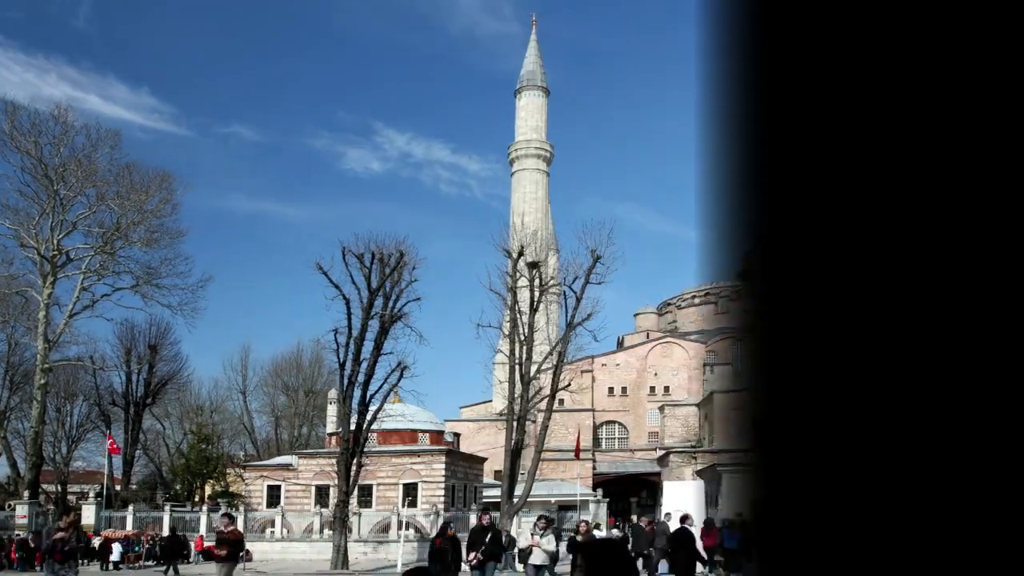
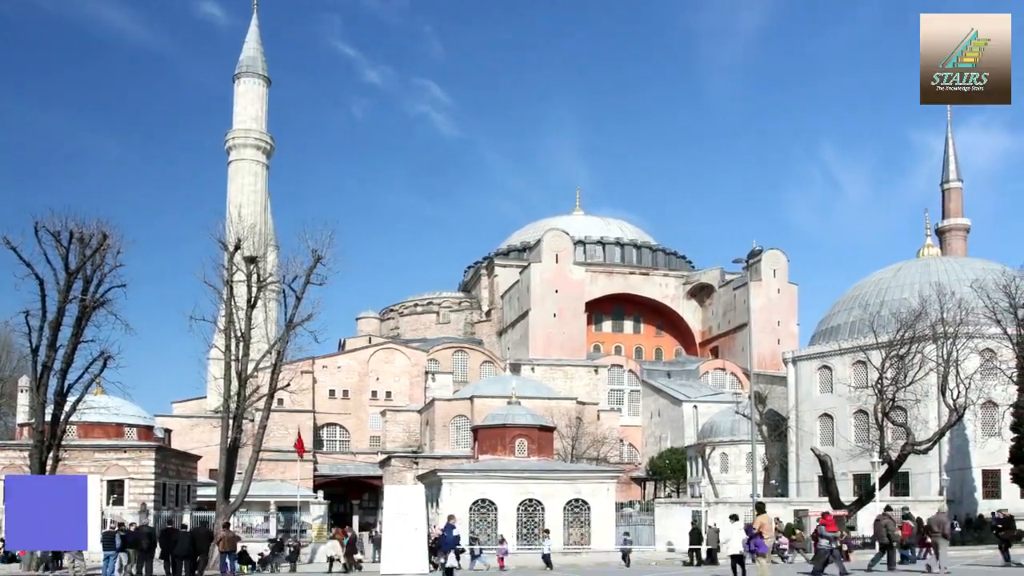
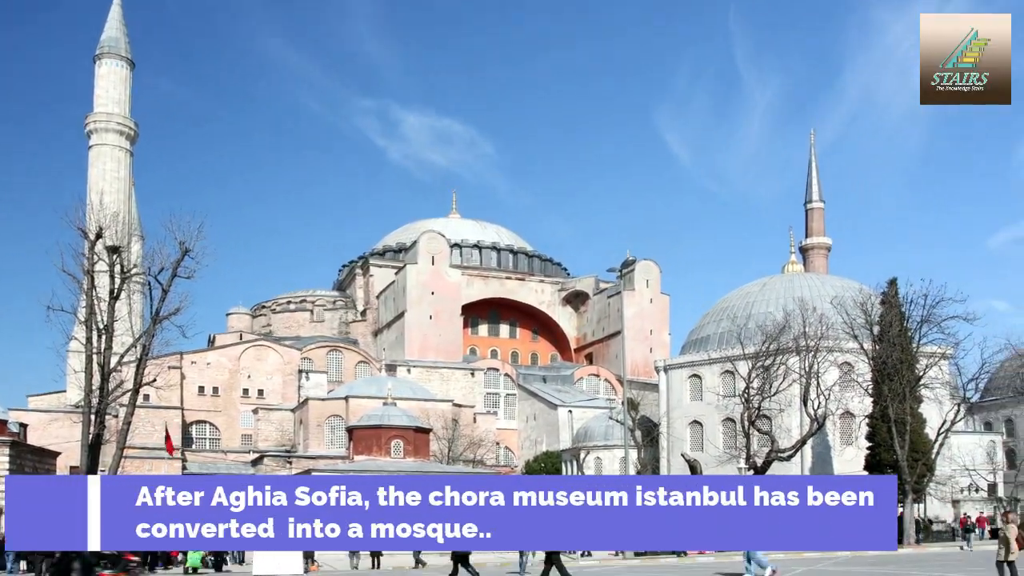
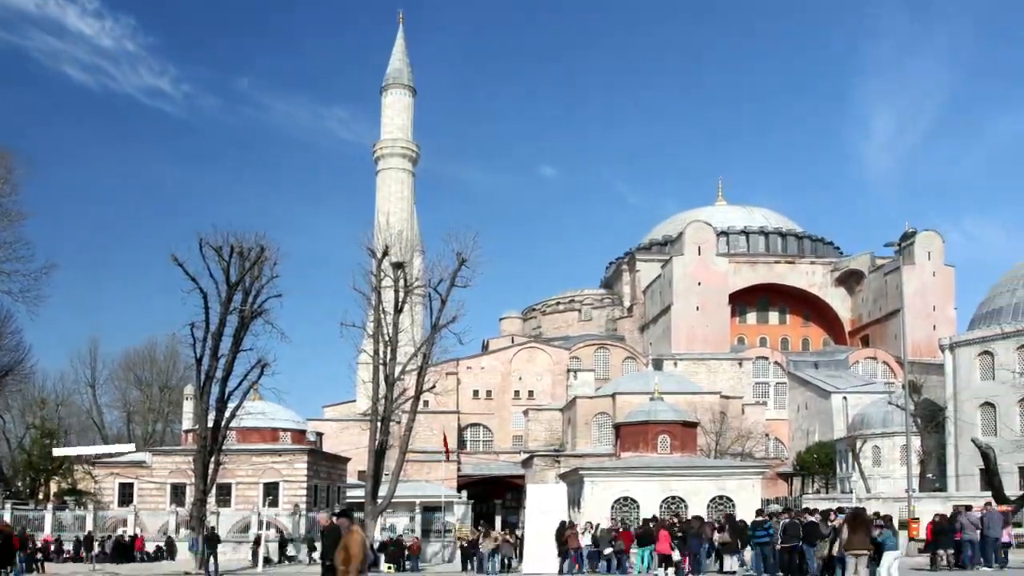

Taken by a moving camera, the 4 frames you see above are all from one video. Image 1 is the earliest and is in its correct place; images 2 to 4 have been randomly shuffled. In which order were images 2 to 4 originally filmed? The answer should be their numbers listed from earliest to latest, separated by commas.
4, 2, 3
